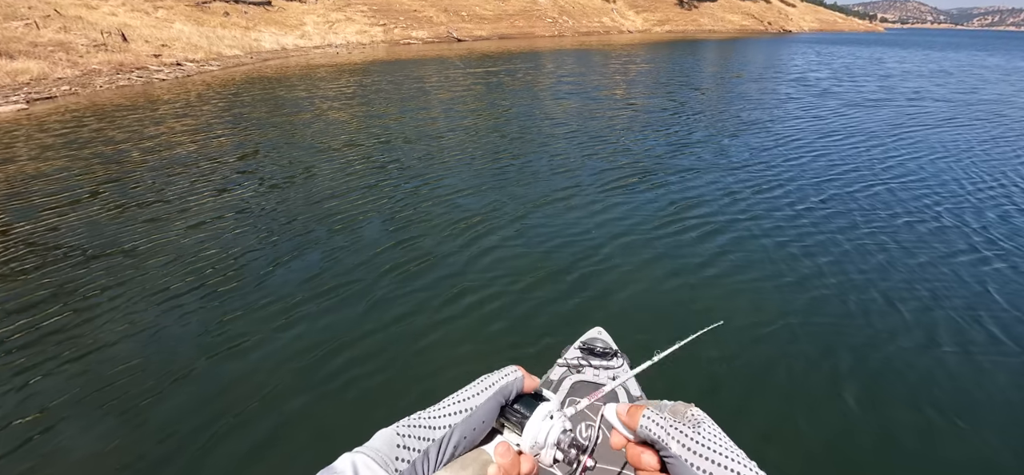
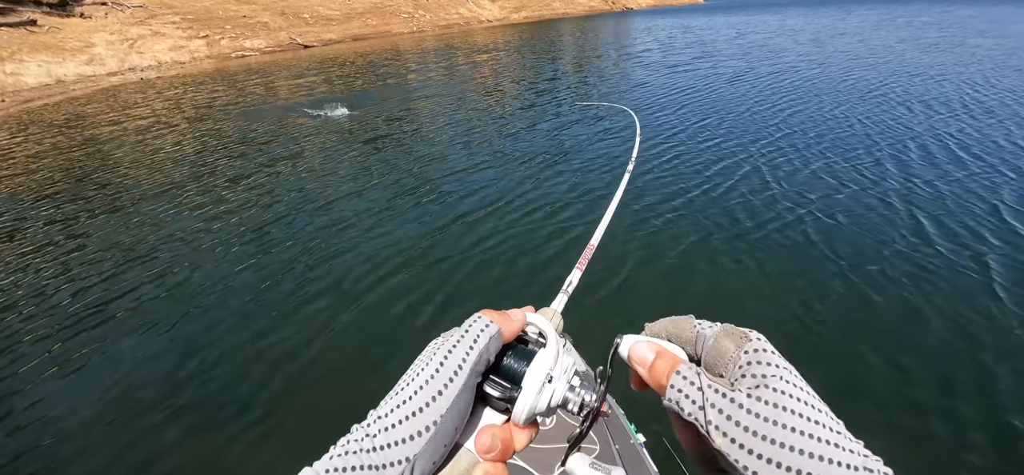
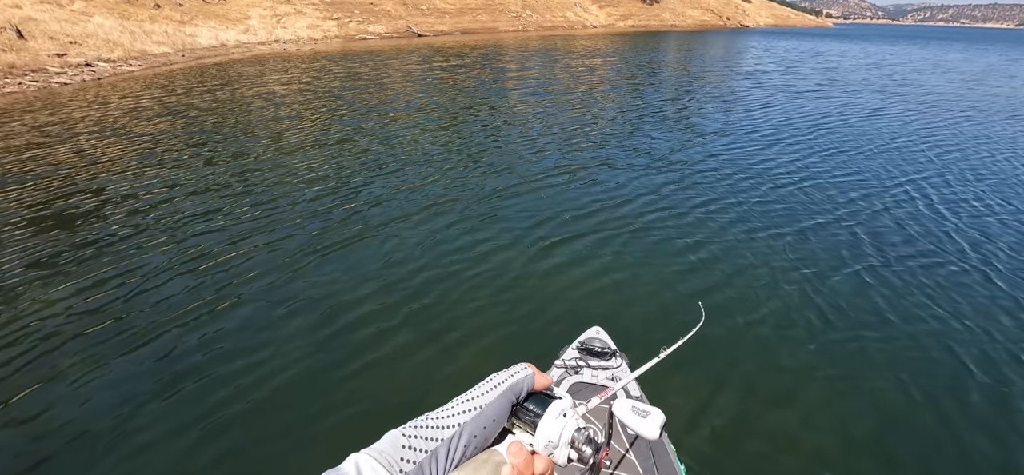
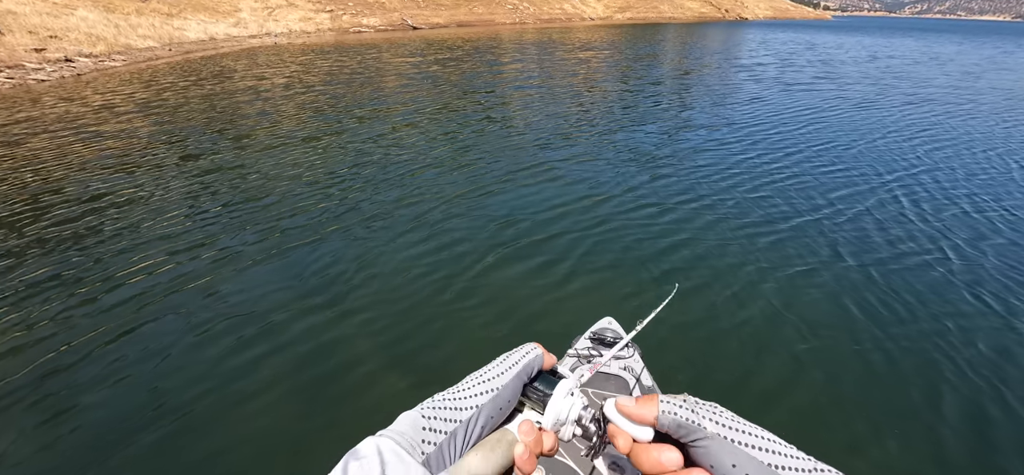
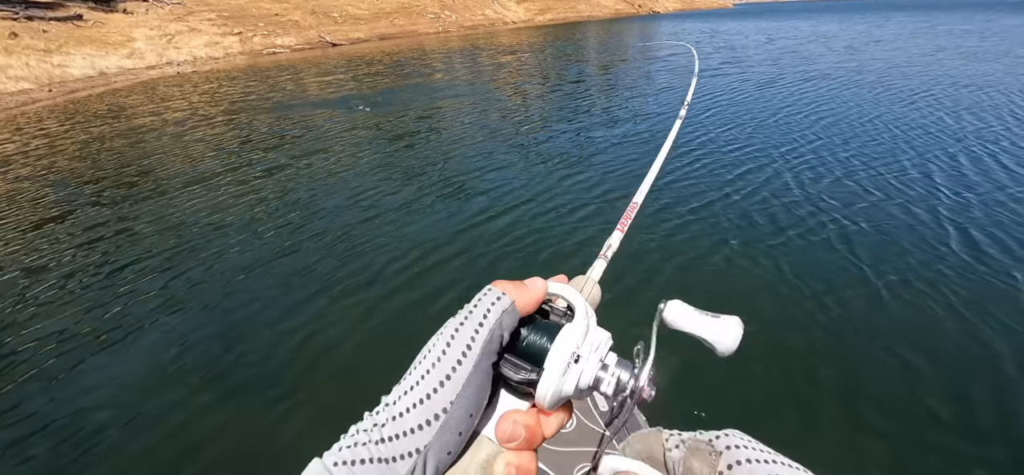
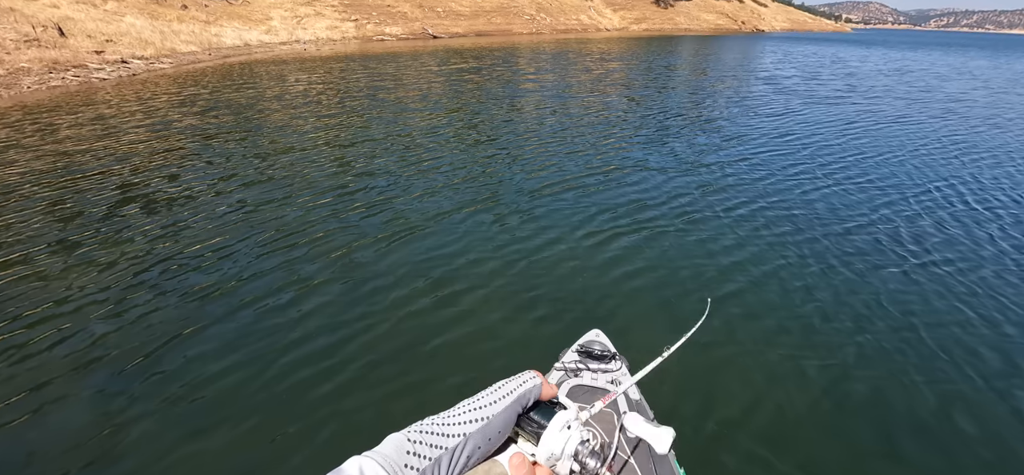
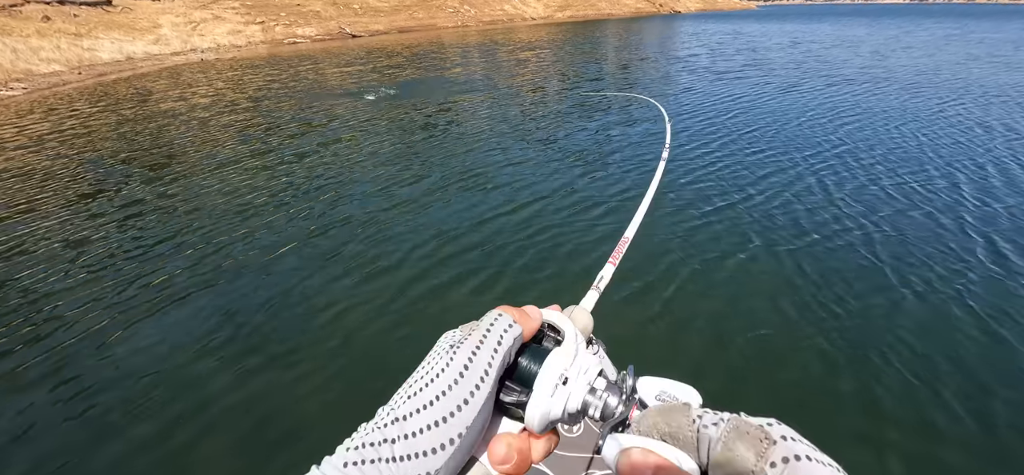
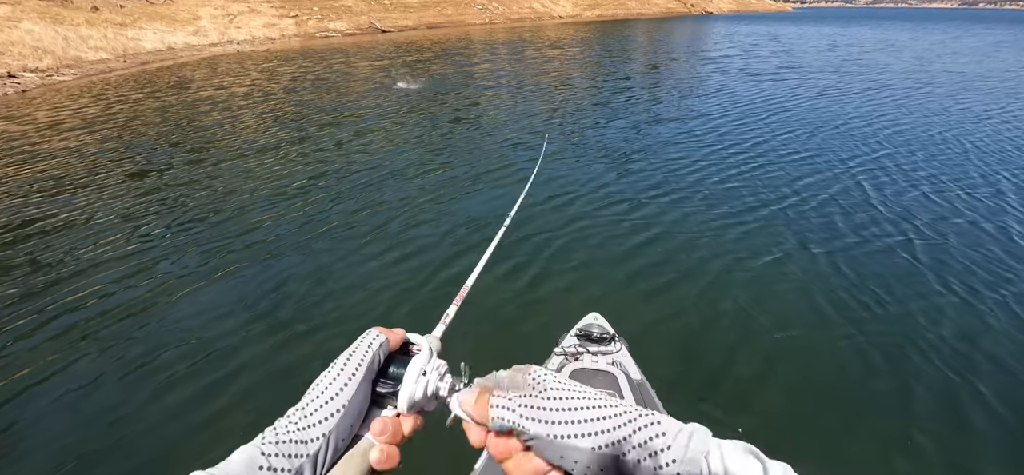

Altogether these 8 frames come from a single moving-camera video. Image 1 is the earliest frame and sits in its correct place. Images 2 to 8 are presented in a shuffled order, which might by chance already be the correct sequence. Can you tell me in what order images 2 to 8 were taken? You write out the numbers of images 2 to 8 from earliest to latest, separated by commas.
6, 3, 4, 8, 7, 5, 2
